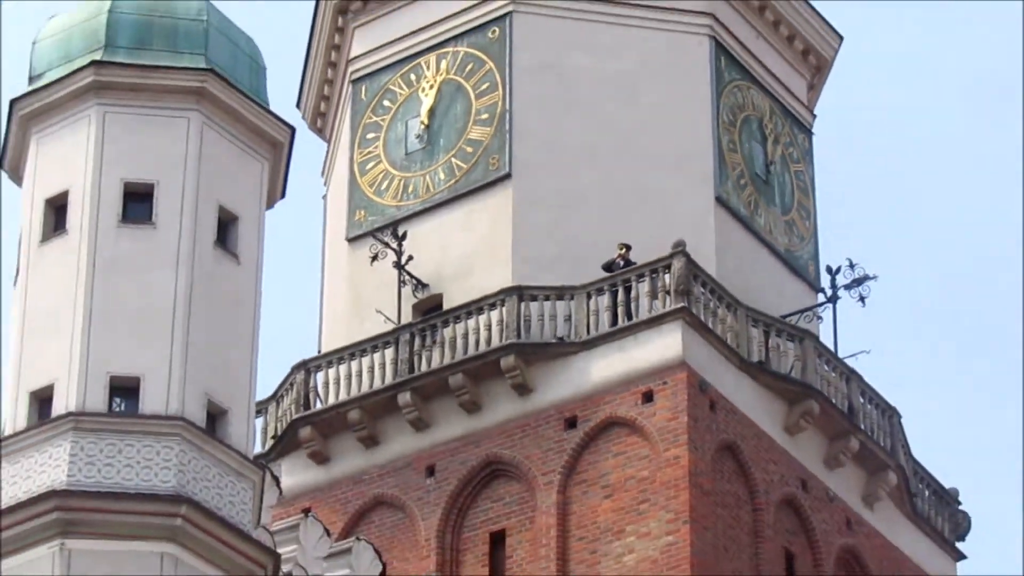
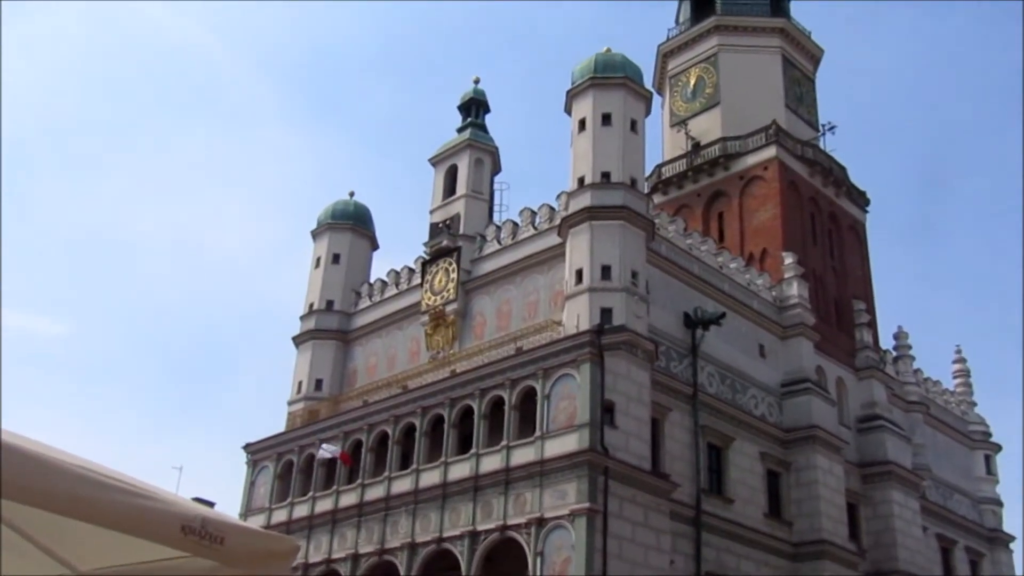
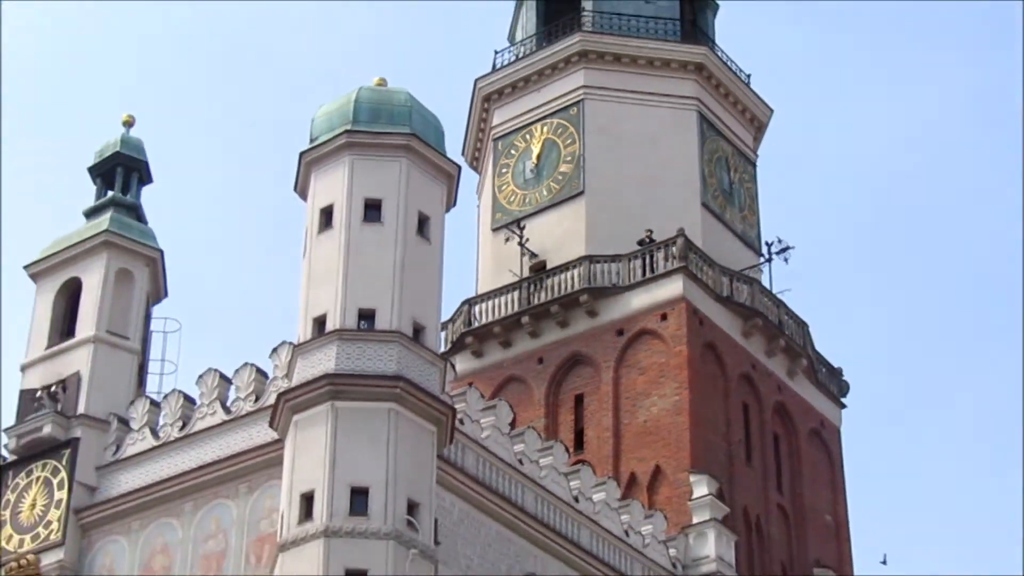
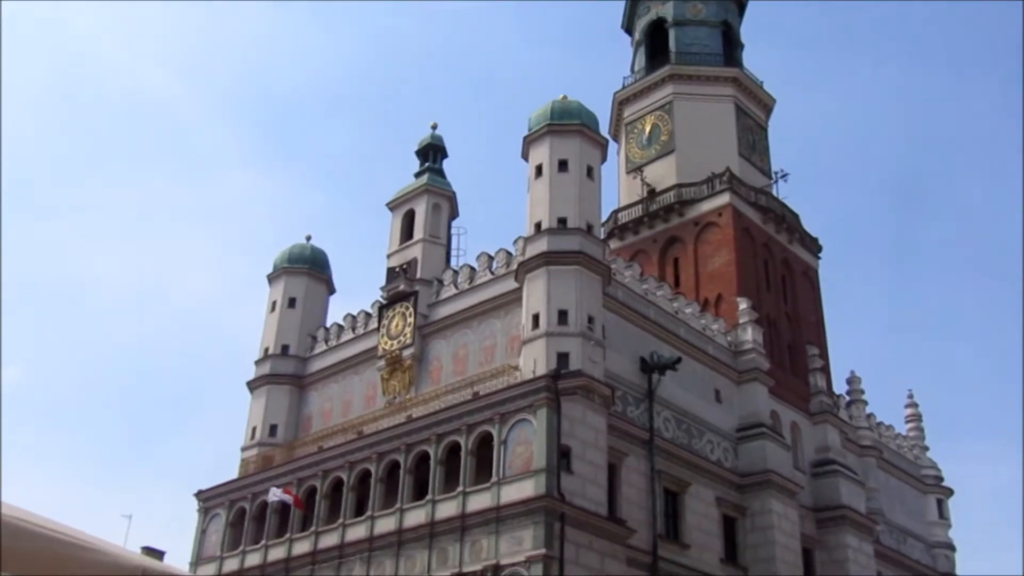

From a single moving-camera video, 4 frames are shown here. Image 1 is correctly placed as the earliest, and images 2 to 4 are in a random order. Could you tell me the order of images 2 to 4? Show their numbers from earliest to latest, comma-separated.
3, 4, 2
